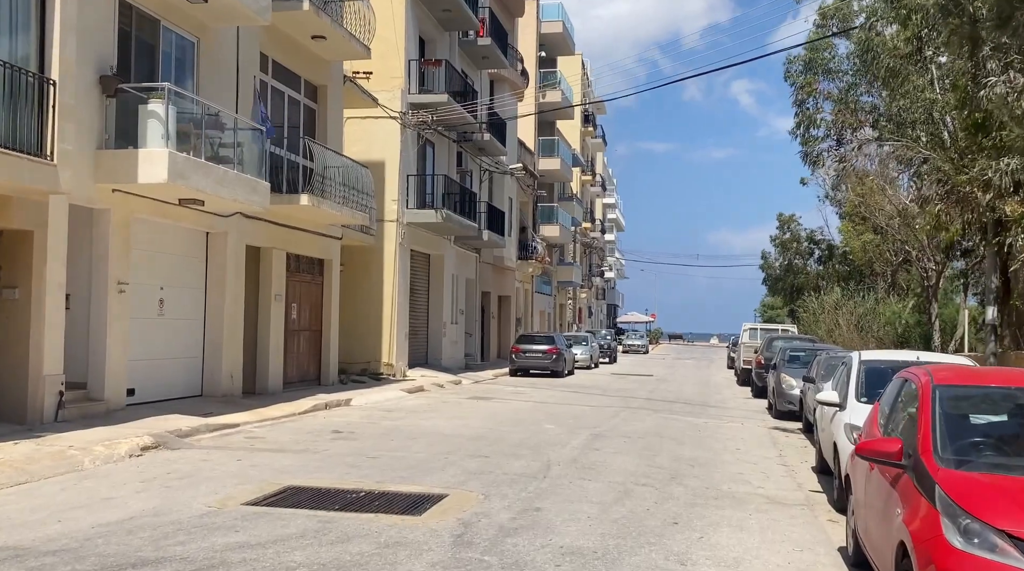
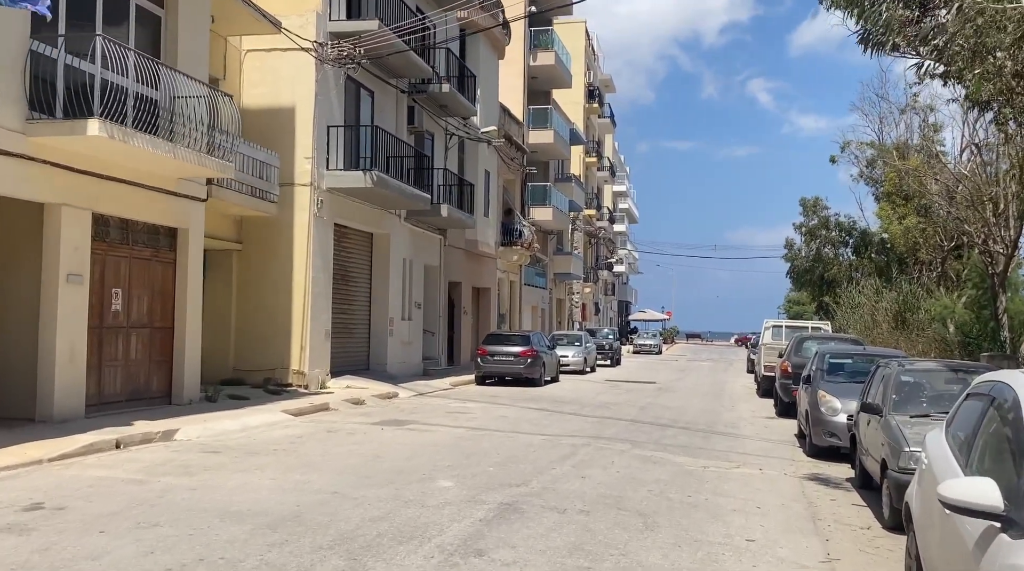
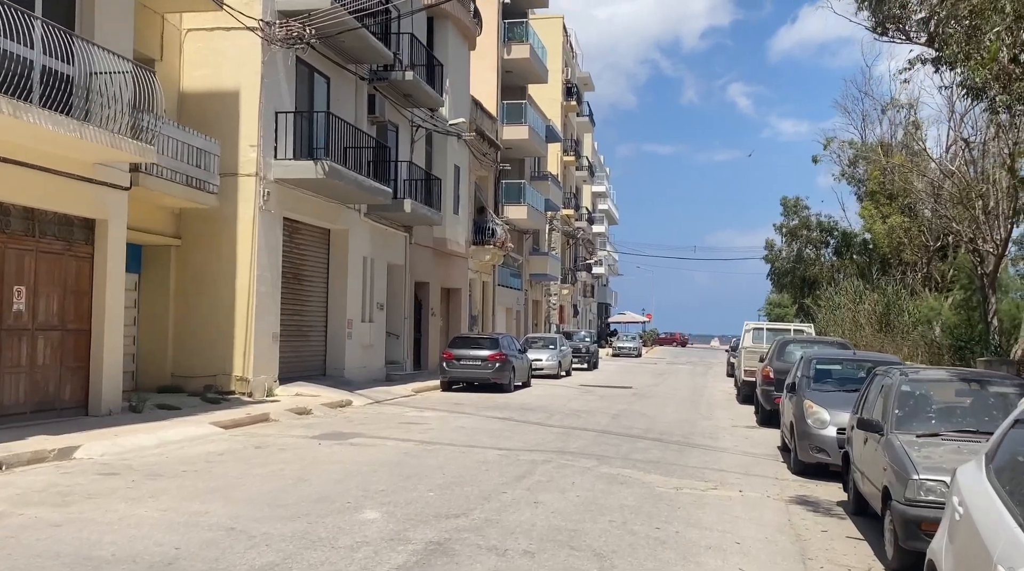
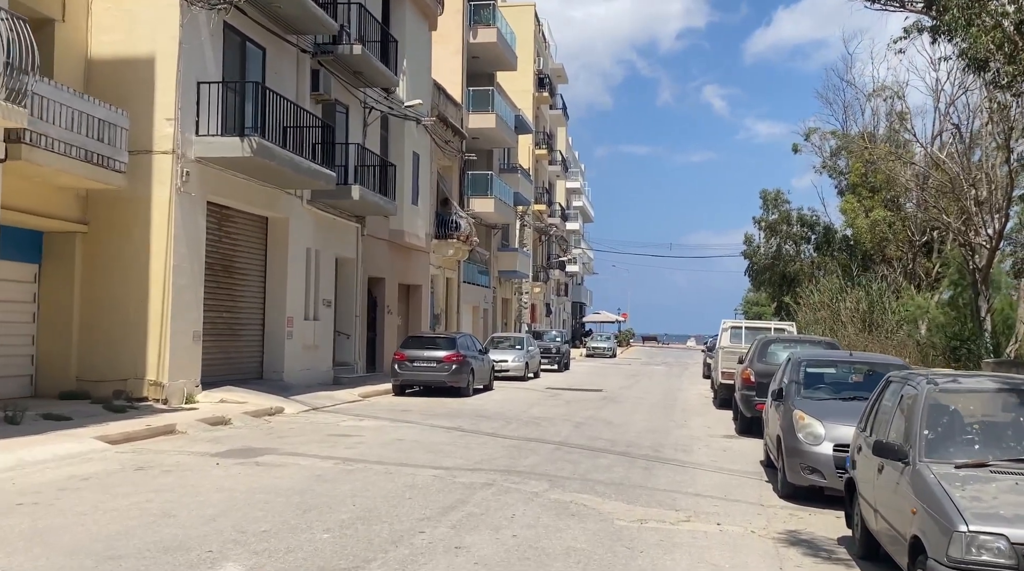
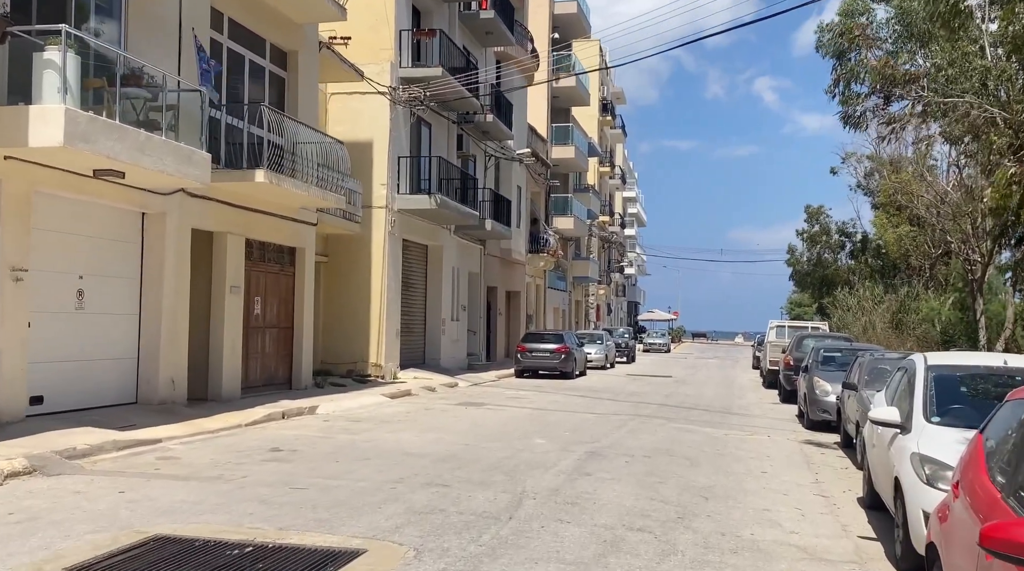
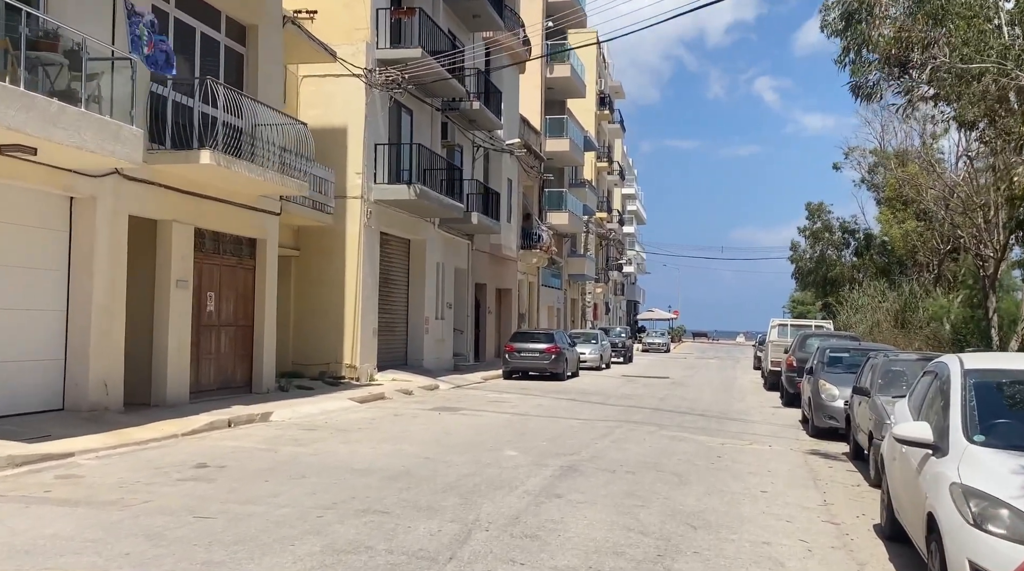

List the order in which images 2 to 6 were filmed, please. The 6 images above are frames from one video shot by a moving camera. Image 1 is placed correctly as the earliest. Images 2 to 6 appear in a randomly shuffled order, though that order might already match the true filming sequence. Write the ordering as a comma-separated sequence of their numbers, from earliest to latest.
5, 6, 2, 3, 4
